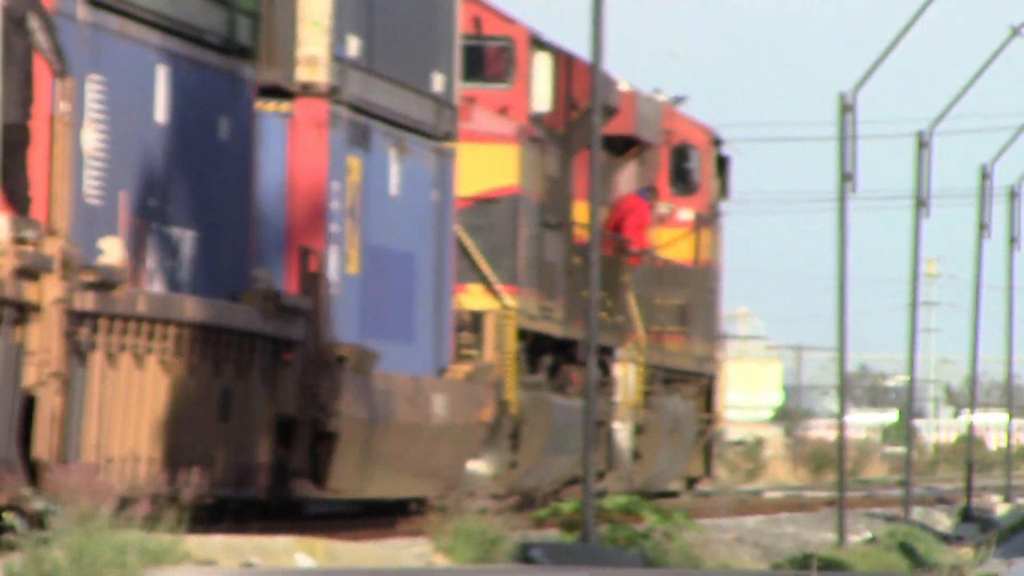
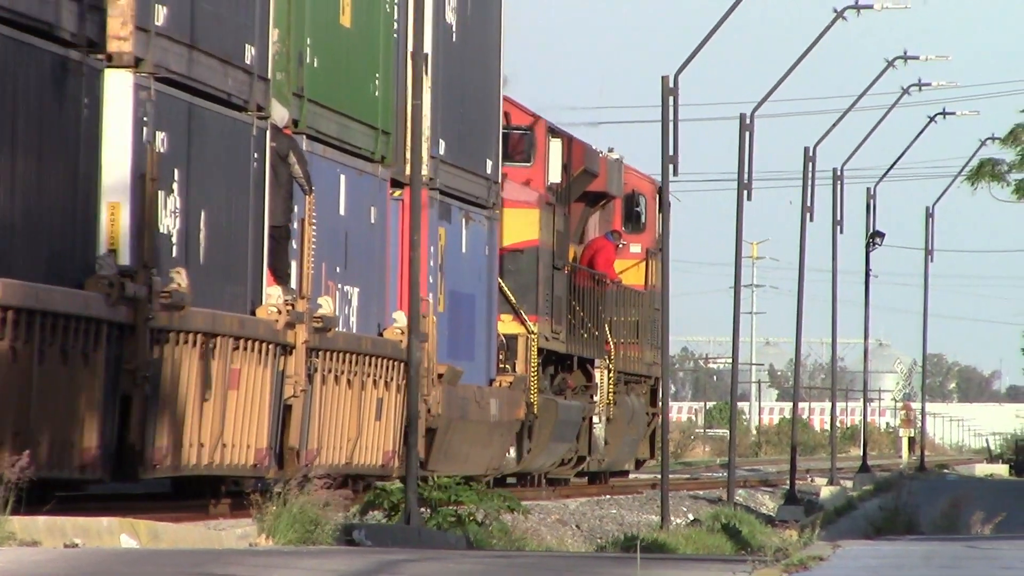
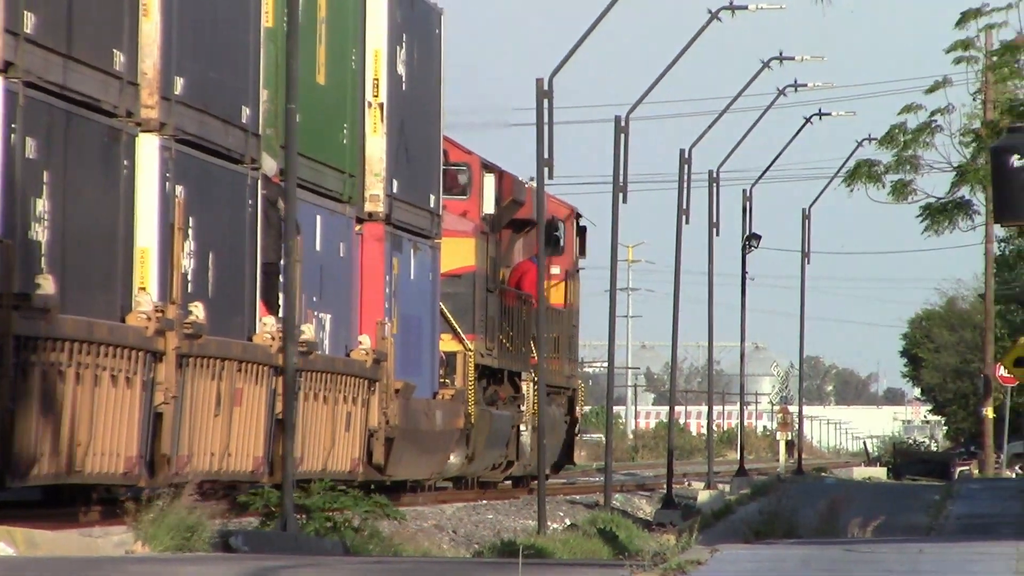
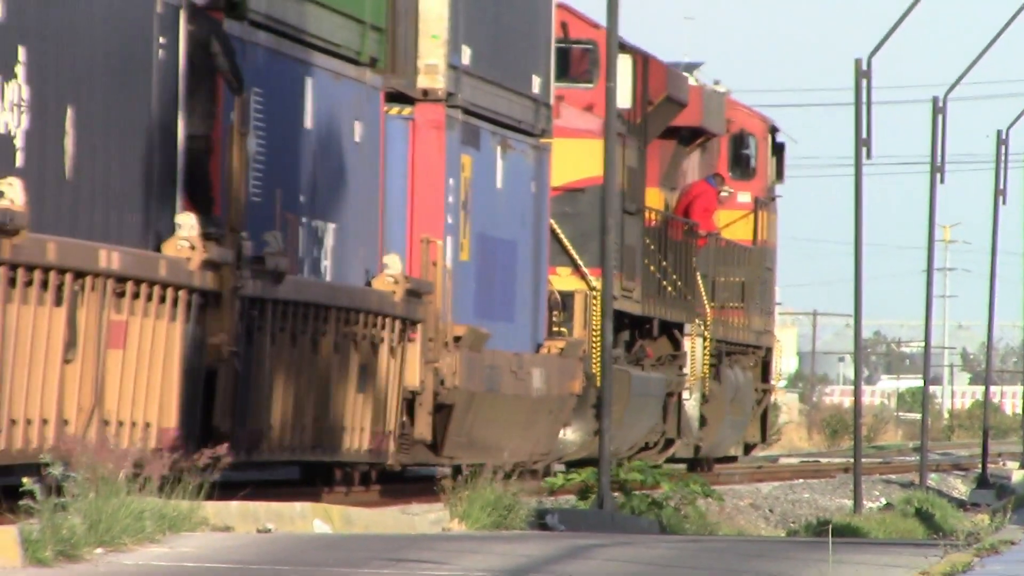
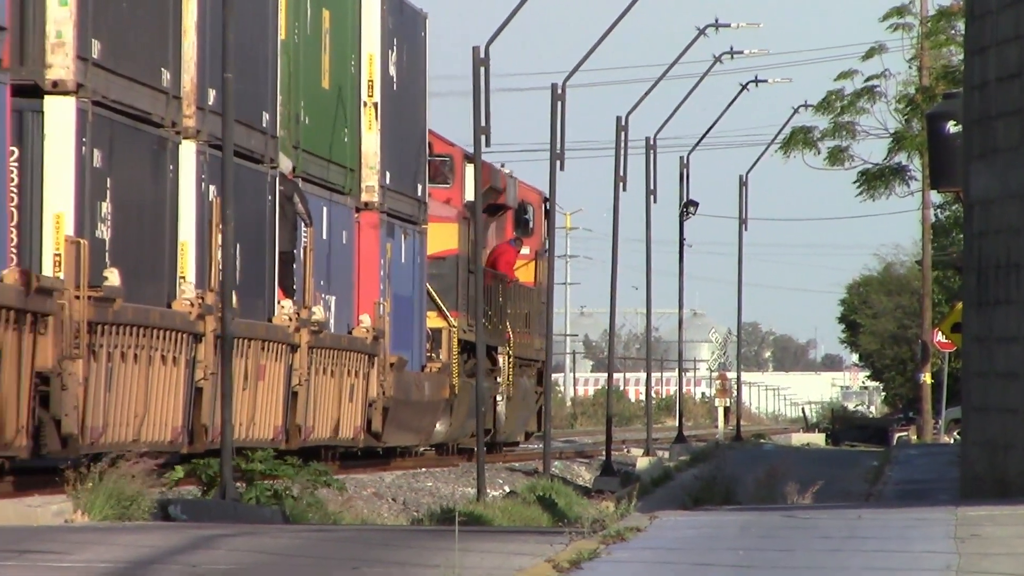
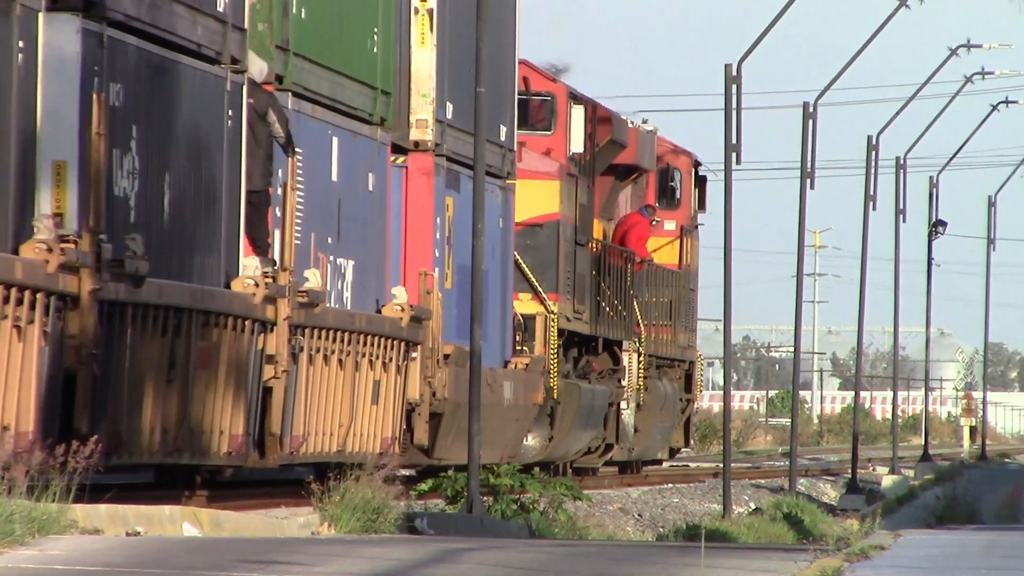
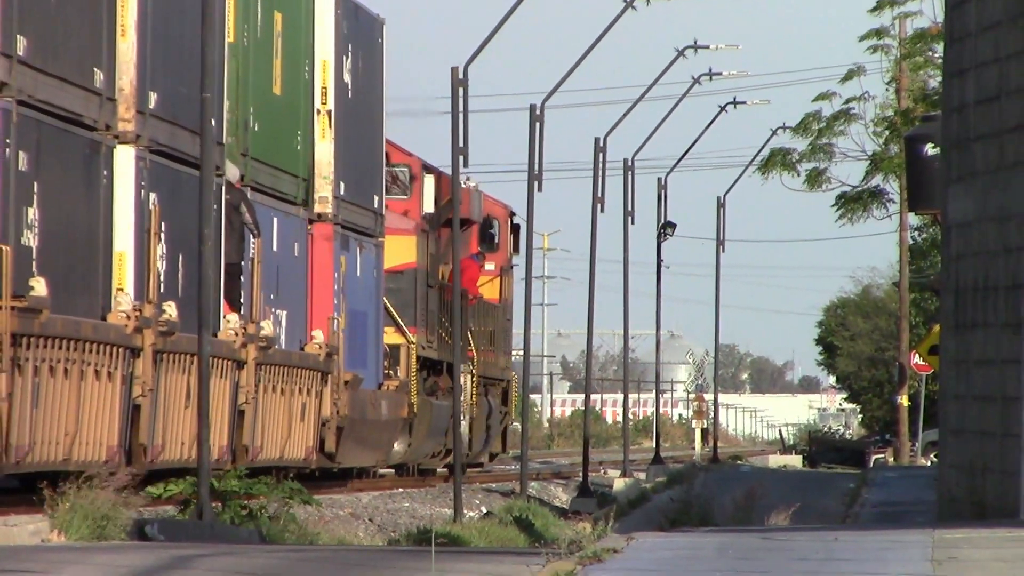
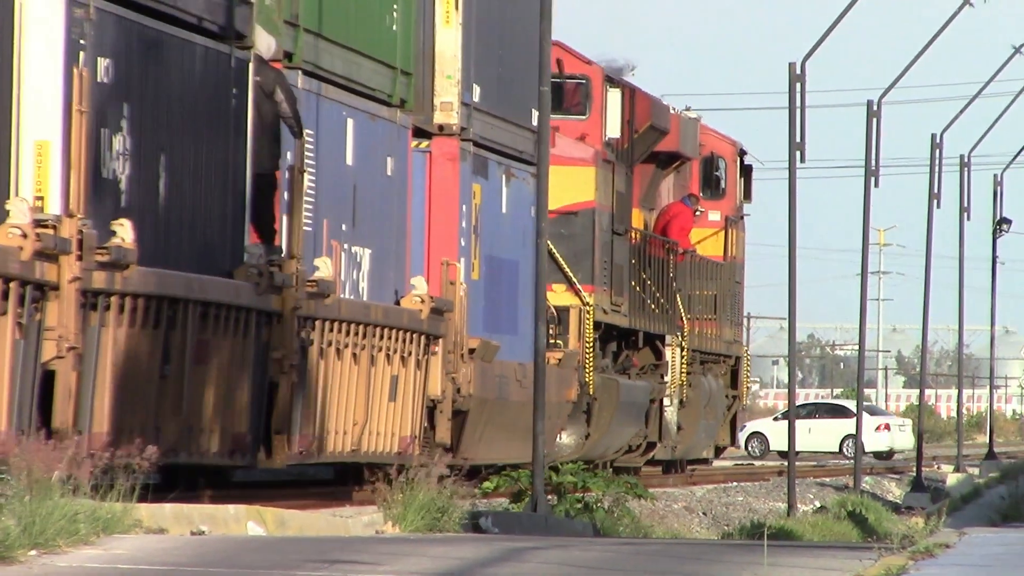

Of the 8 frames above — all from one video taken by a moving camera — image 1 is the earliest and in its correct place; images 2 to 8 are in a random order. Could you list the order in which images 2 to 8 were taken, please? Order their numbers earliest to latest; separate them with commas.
4, 8, 6, 2, 3, 7, 5
